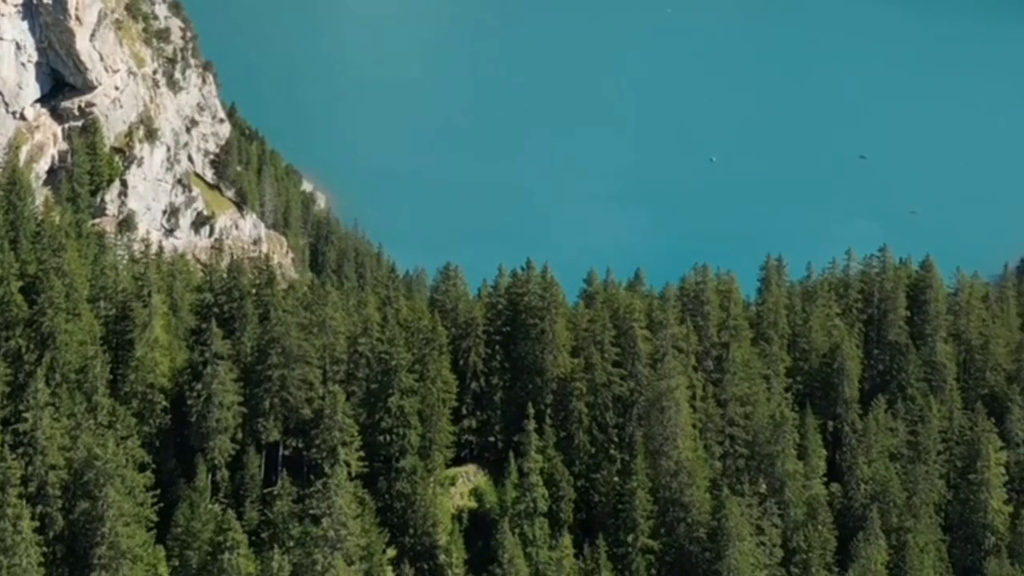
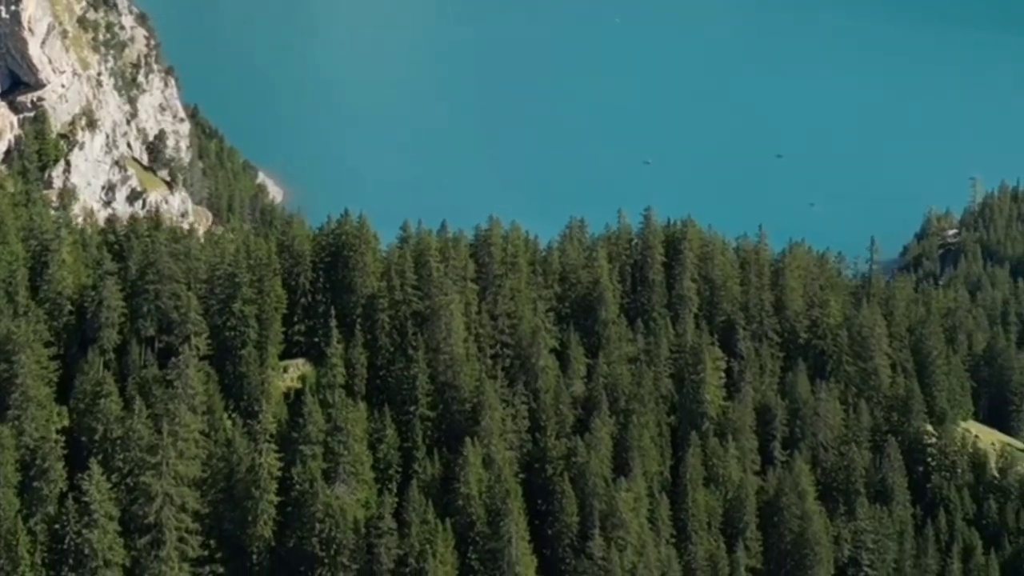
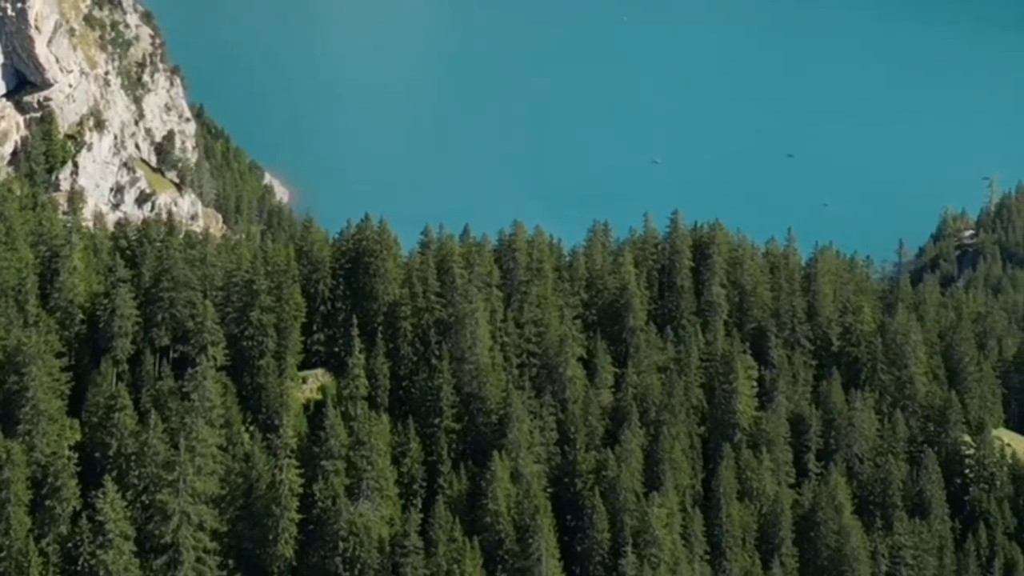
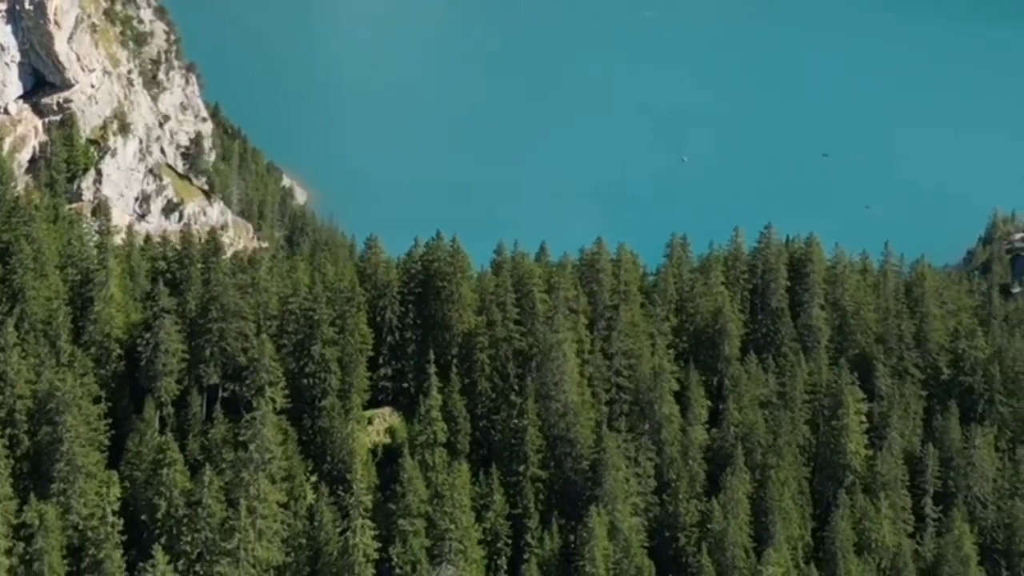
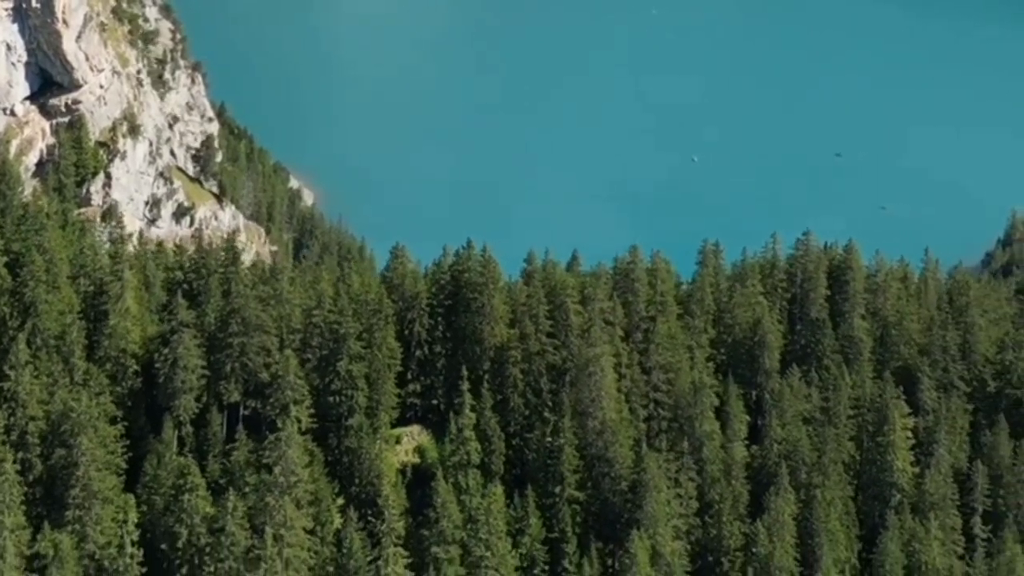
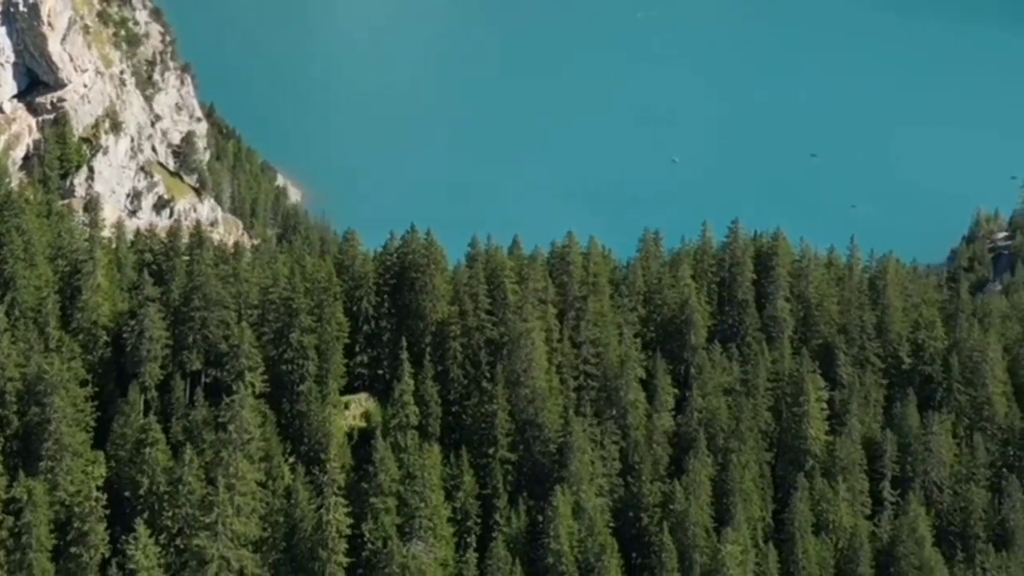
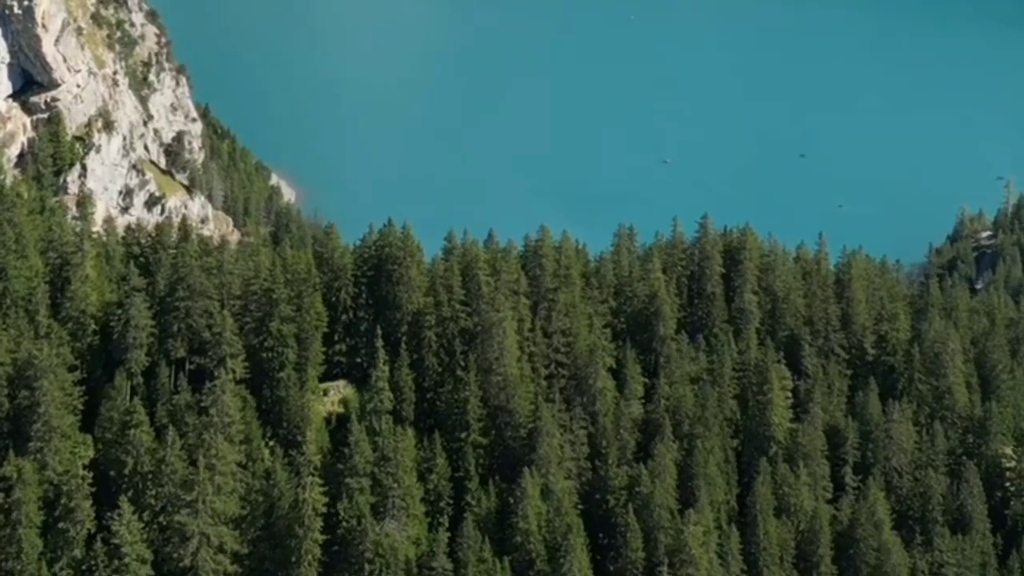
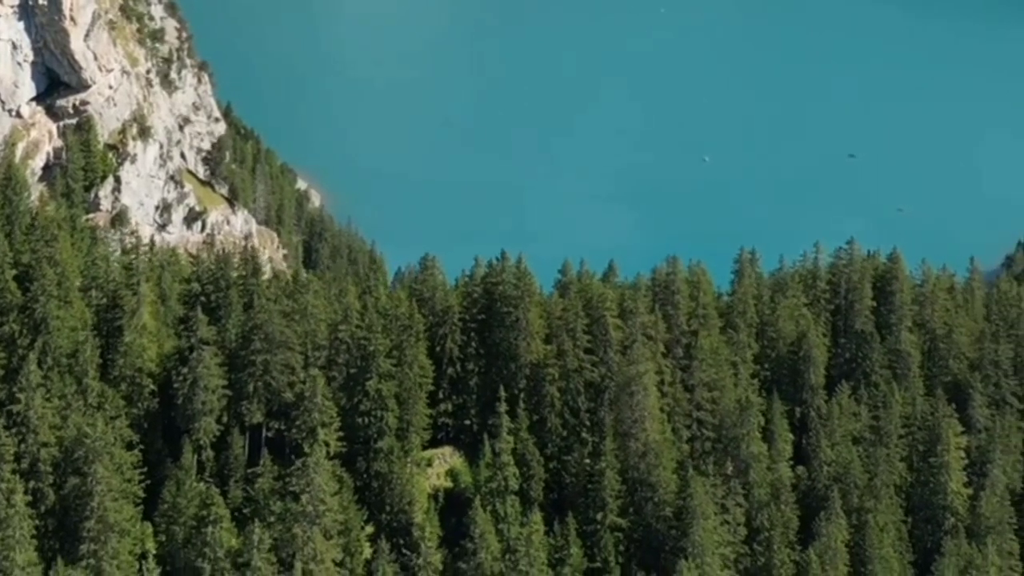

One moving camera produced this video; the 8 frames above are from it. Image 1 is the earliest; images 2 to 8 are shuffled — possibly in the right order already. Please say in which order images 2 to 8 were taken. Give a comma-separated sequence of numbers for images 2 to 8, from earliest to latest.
8, 5, 4, 6, 7, 3, 2
